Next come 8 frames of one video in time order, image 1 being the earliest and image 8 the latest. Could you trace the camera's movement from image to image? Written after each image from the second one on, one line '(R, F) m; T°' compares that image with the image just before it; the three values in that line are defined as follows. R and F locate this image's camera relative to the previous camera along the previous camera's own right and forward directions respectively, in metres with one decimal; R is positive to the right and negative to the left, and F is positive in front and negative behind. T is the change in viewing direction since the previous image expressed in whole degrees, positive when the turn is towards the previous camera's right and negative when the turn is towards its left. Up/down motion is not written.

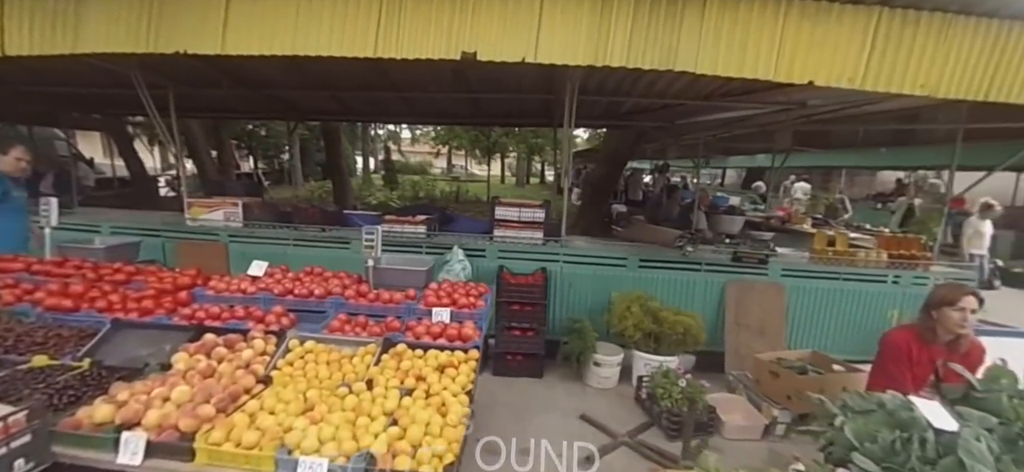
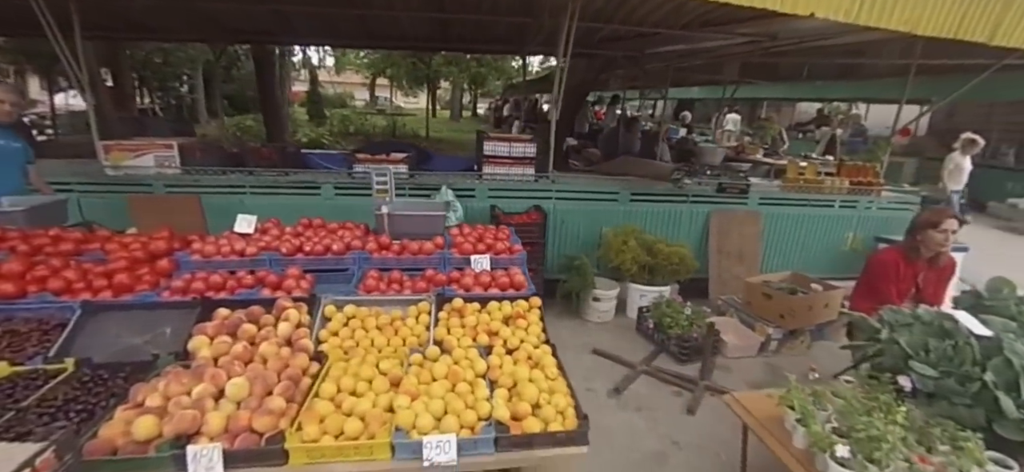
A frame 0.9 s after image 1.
(-0.7, +0.3) m; +11°
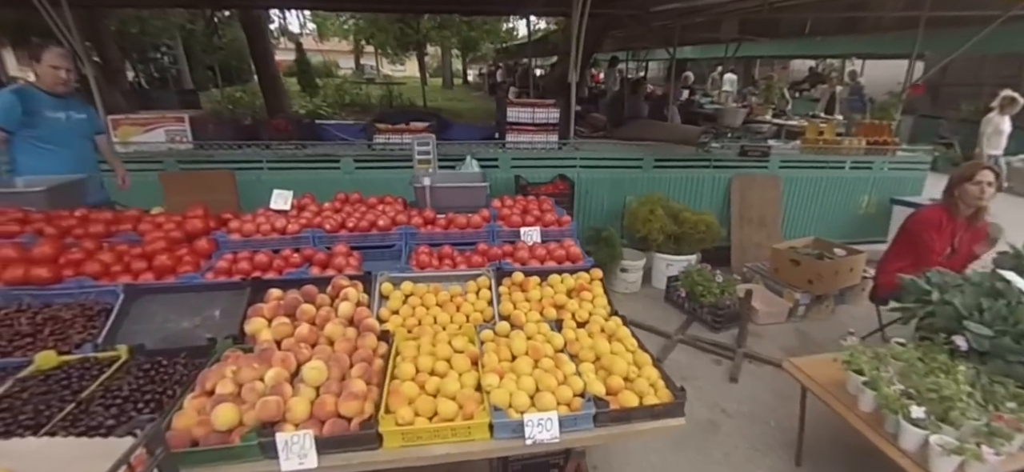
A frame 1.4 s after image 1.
(-0.3, +0.1) m; +2°
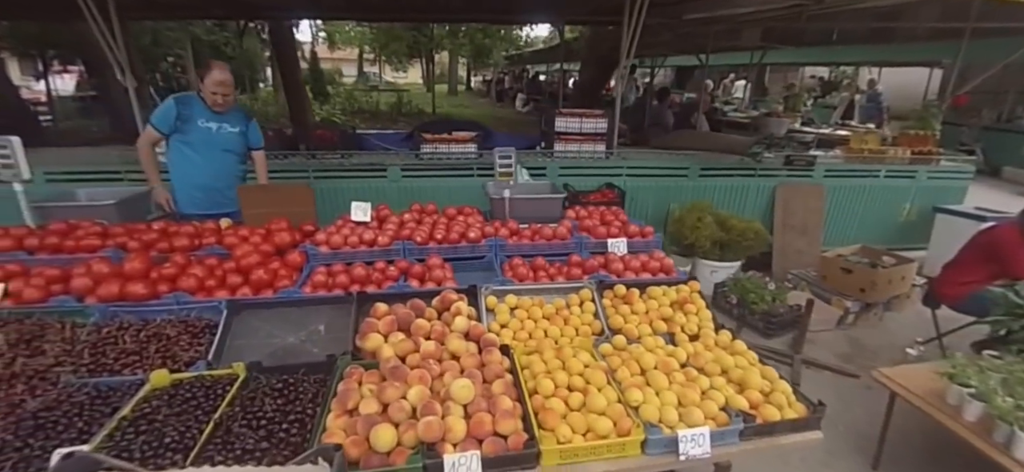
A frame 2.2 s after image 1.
(-0.5, 0.0) m; +1°
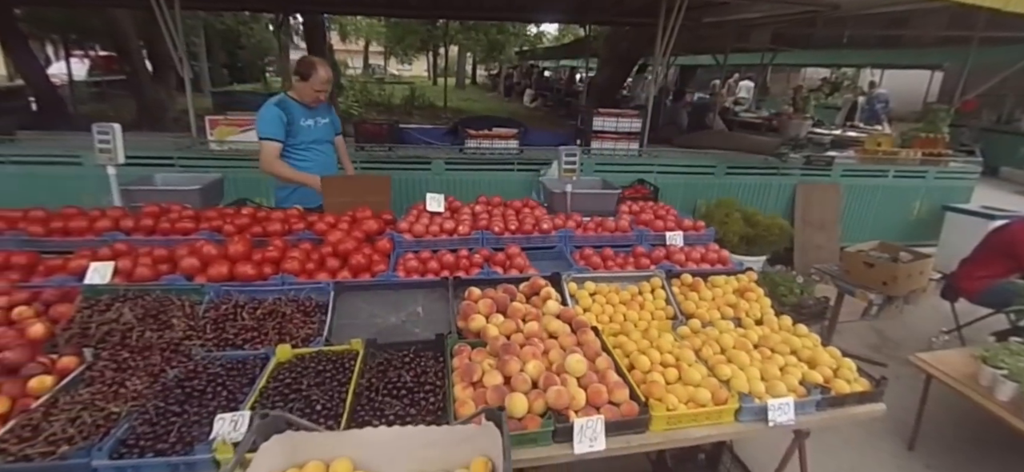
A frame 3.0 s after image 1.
(-0.4, -0.2) m; +1°
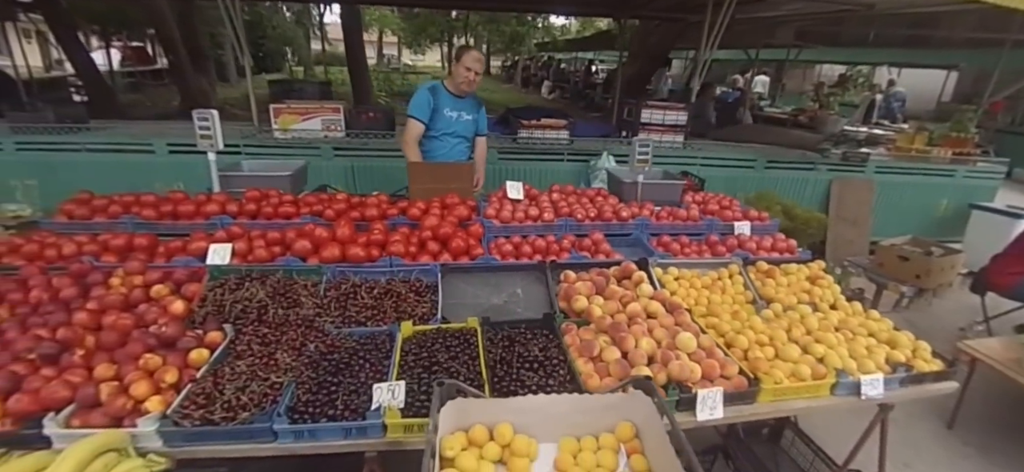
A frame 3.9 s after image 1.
(-0.5, -0.1) m; 0°
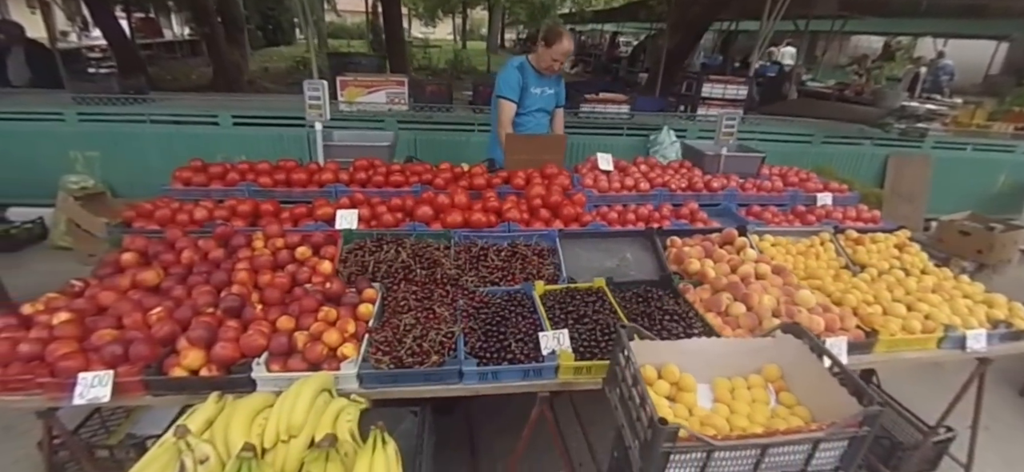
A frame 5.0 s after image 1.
(-0.6, -0.1) m; 0°
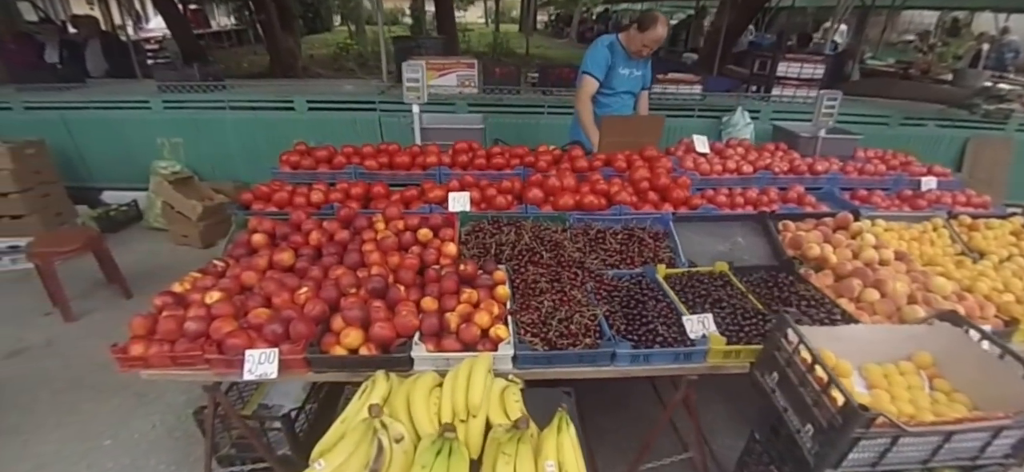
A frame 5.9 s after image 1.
(-0.5, 0.0) m; -2°
